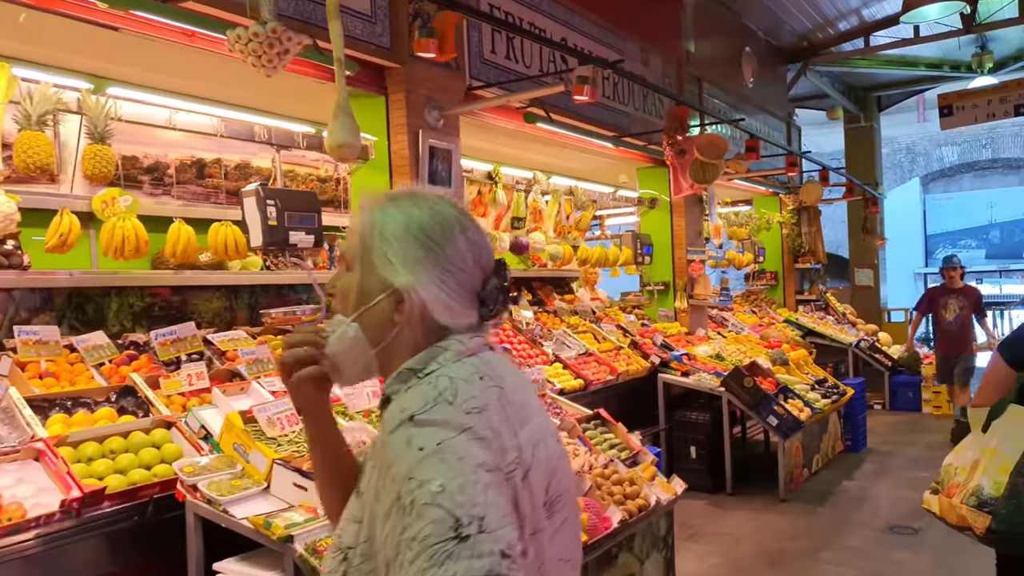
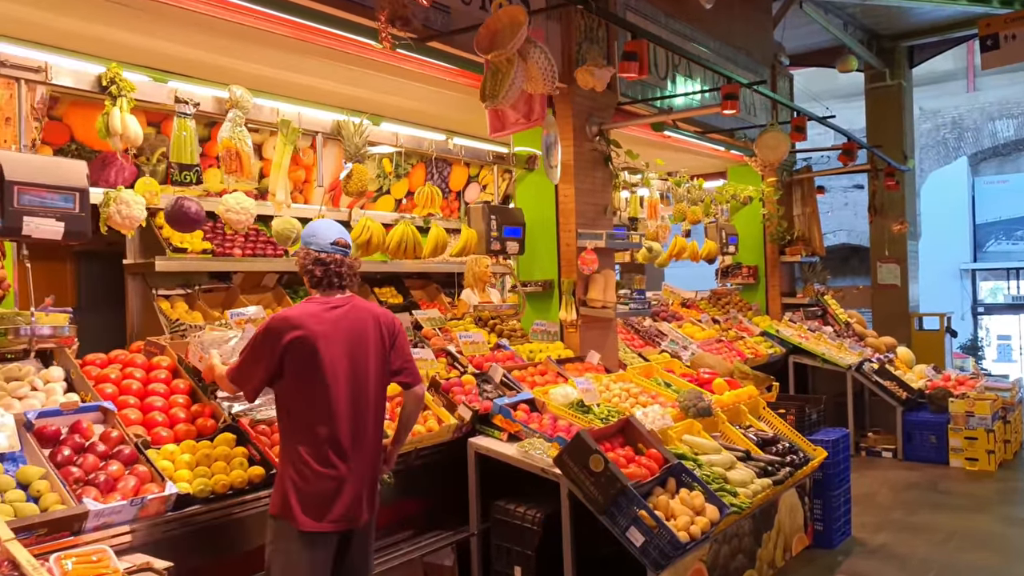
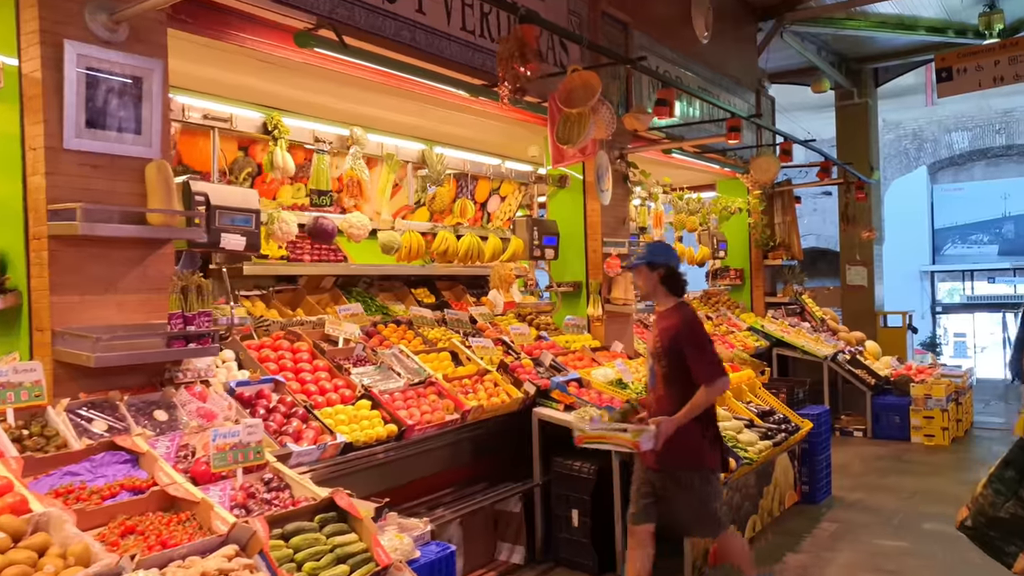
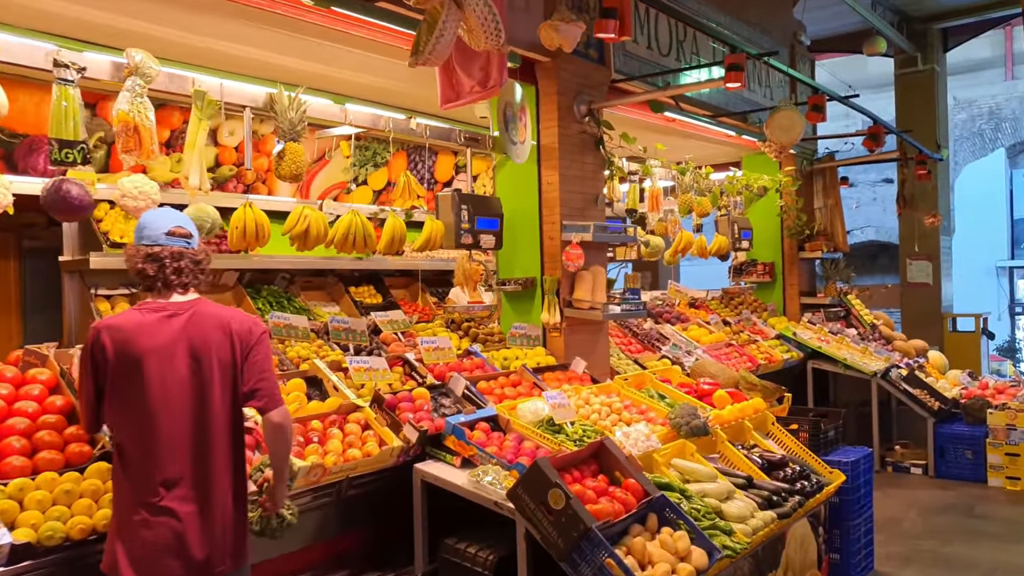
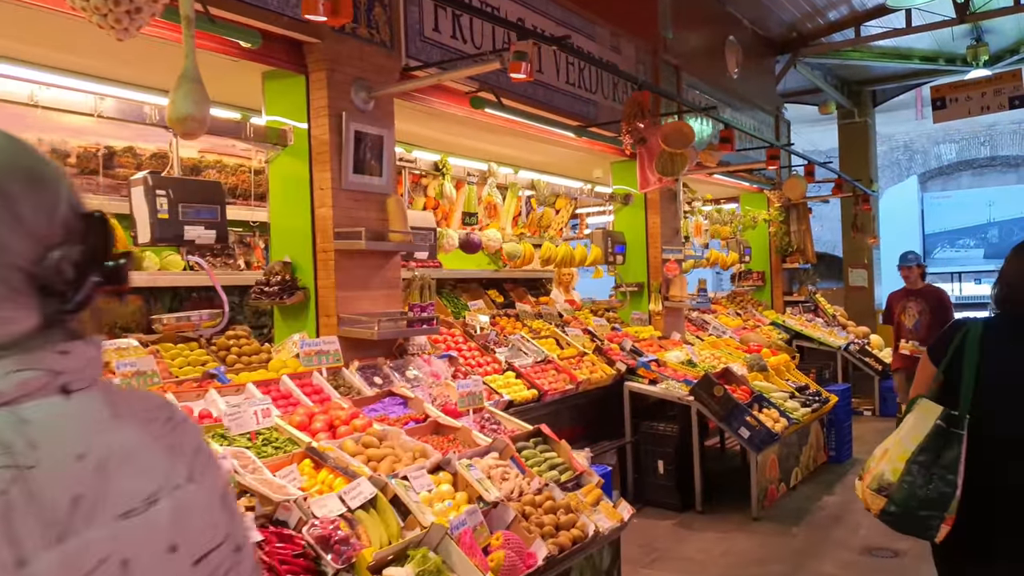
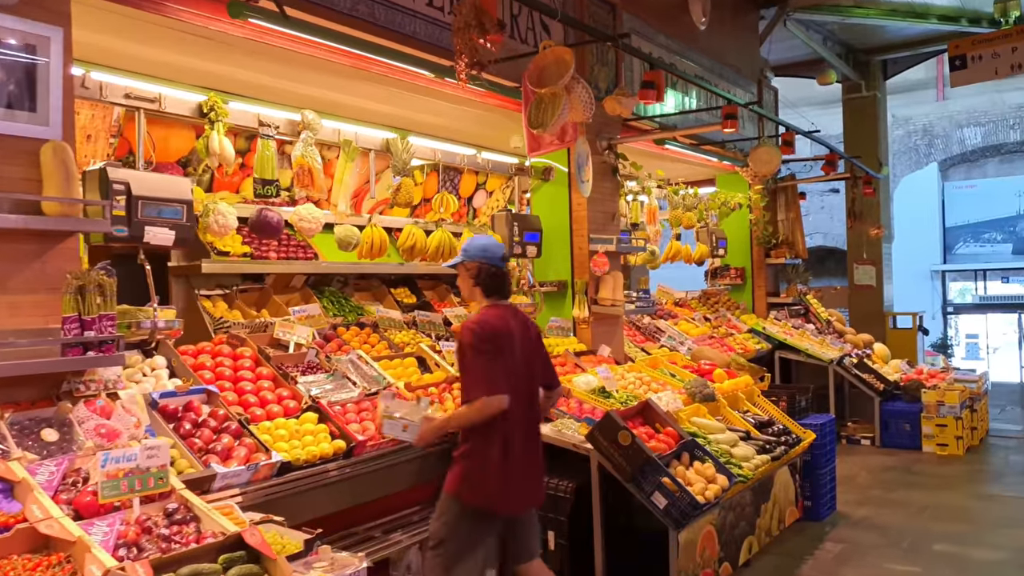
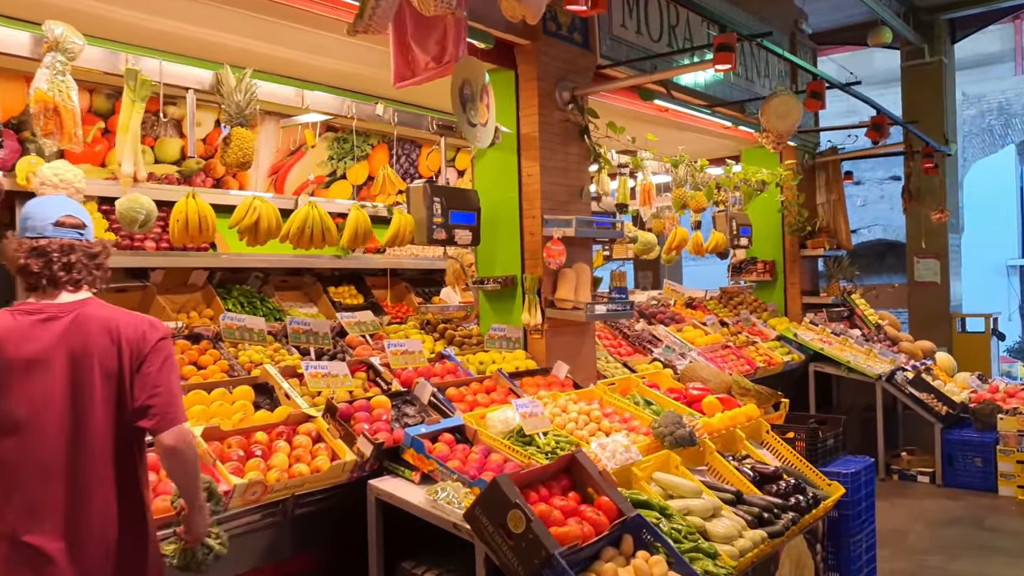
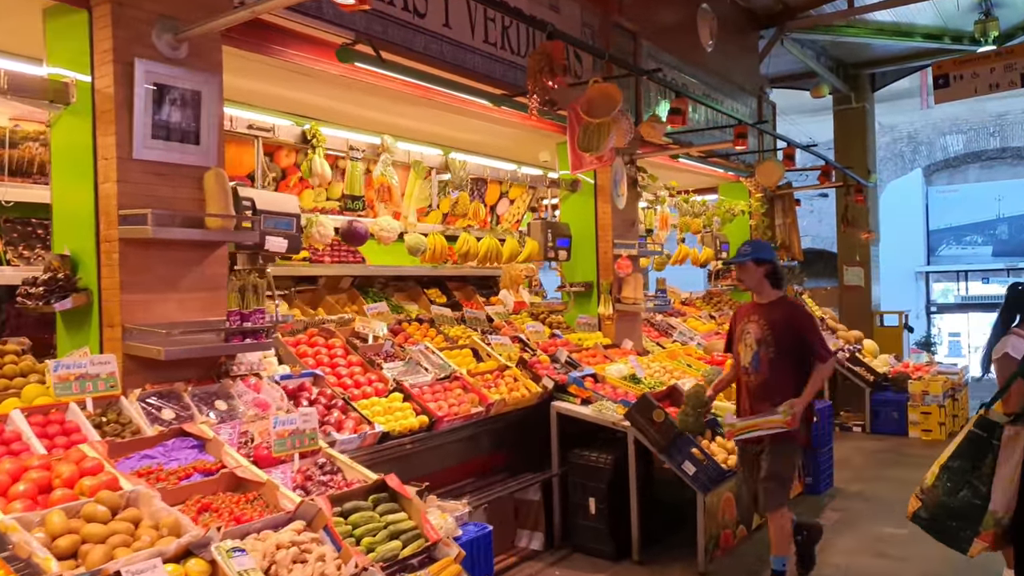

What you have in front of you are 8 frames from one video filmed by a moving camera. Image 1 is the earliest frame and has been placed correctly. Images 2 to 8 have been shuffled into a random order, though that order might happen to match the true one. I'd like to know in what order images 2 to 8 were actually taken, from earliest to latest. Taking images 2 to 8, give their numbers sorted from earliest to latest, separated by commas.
5, 8, 3, 6, 2, 4, 7
